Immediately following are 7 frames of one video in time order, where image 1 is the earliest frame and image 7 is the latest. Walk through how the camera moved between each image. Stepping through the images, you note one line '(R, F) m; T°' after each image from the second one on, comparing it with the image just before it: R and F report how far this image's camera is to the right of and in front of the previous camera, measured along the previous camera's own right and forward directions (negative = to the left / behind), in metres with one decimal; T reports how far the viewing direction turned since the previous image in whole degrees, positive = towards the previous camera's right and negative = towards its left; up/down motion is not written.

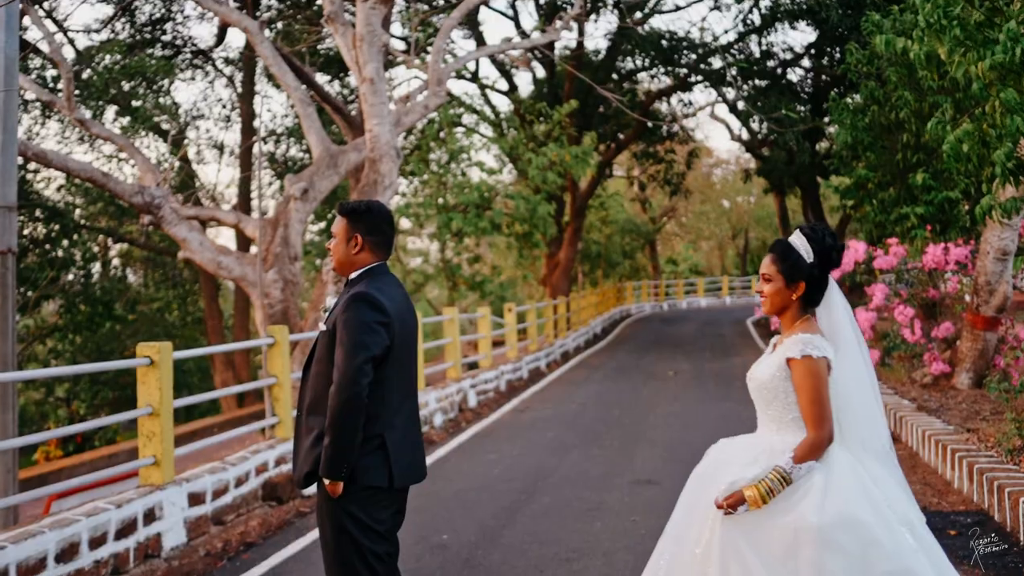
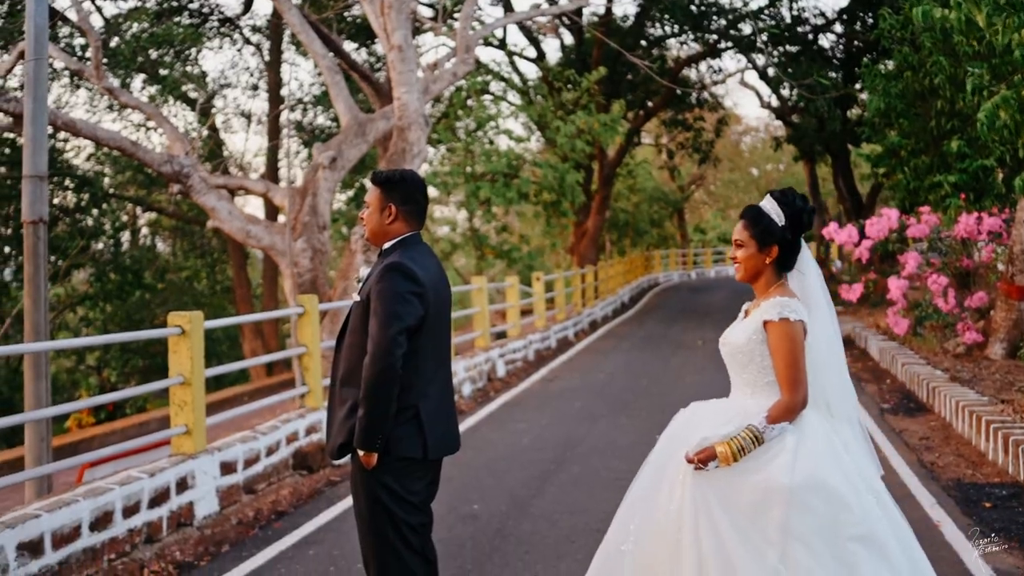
(0.0, +0.1) m; -1°
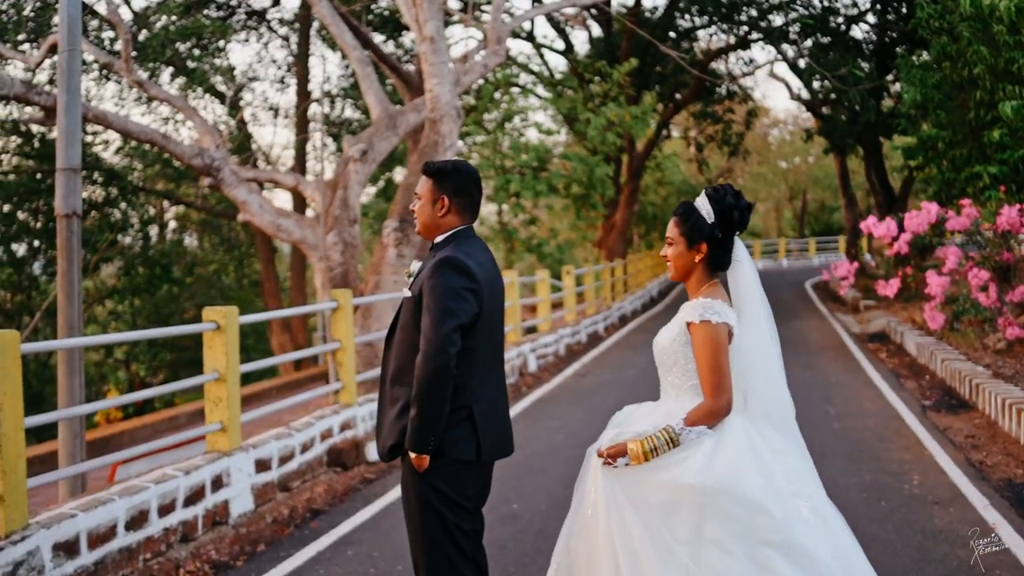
(-0.1, +0.2) m; -1°
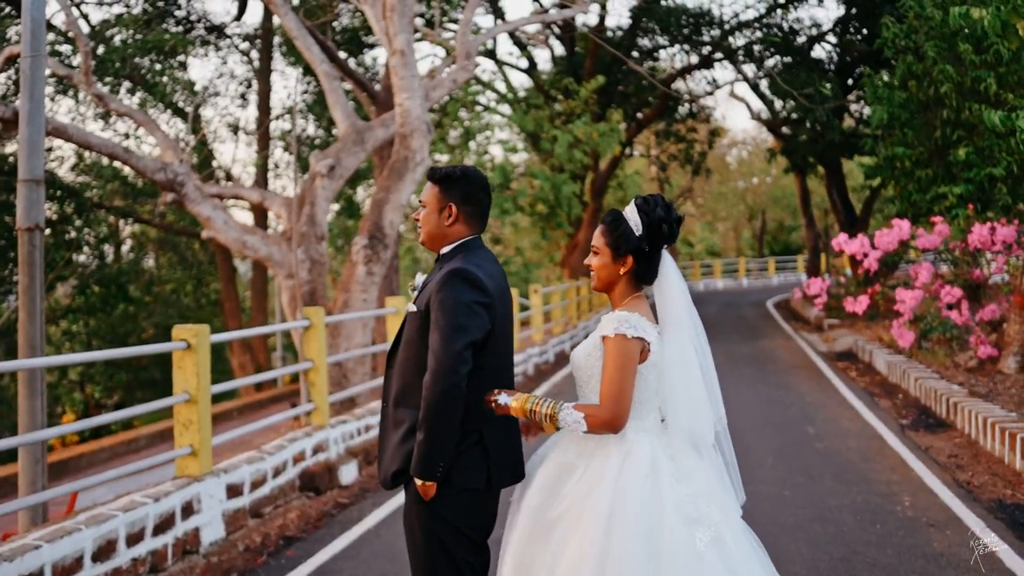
(-0.2, +0.2) m; +2°
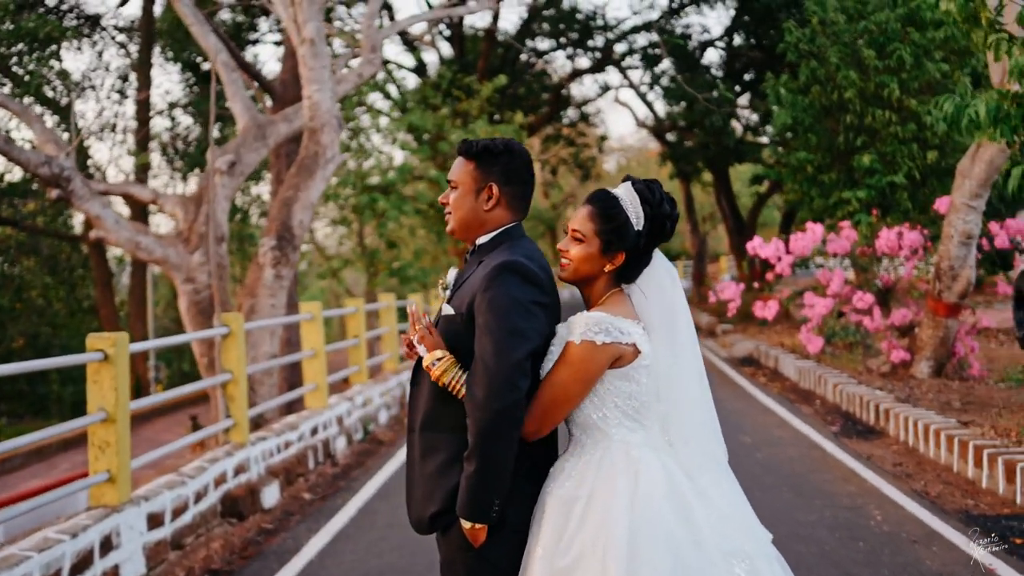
(-0.5, +0.6) m; +6°
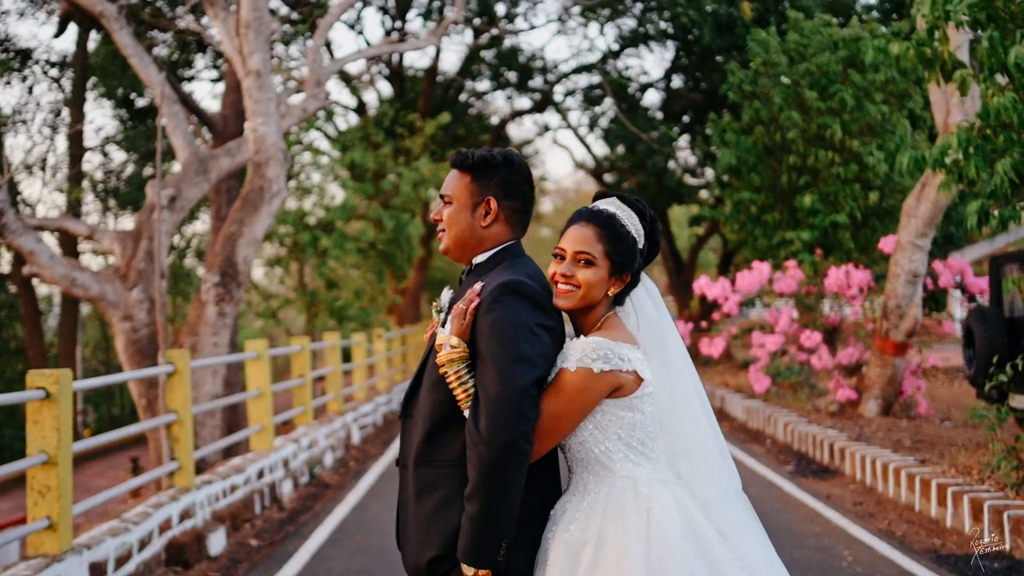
(-0.2, +0.2) m; +3°
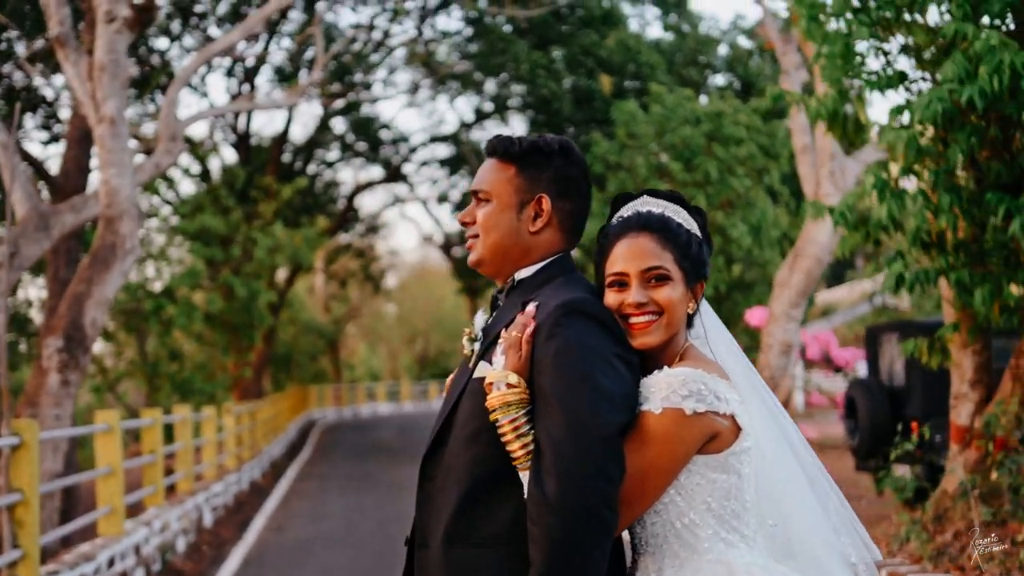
(-0.4, +0.6) m; +8°
